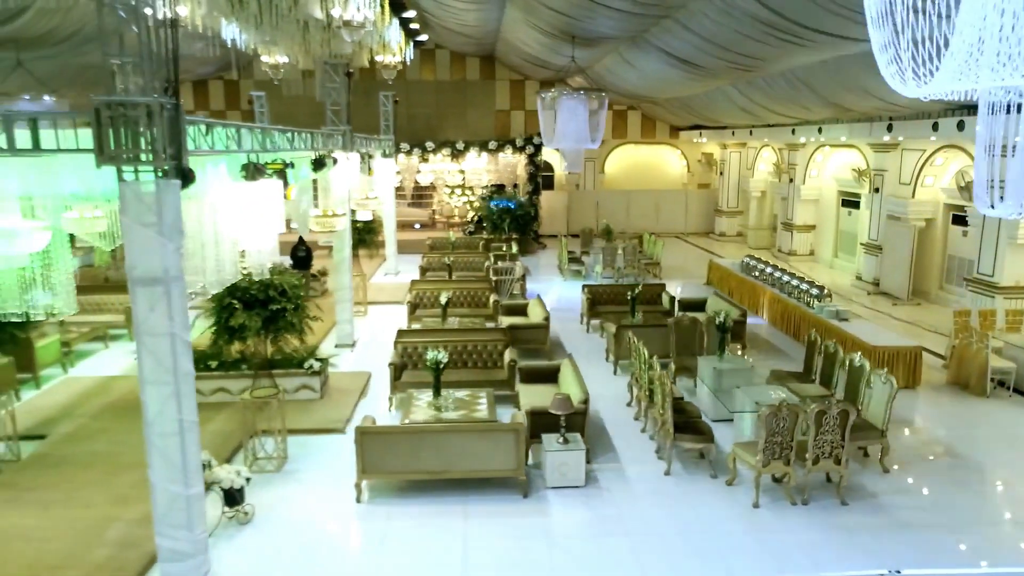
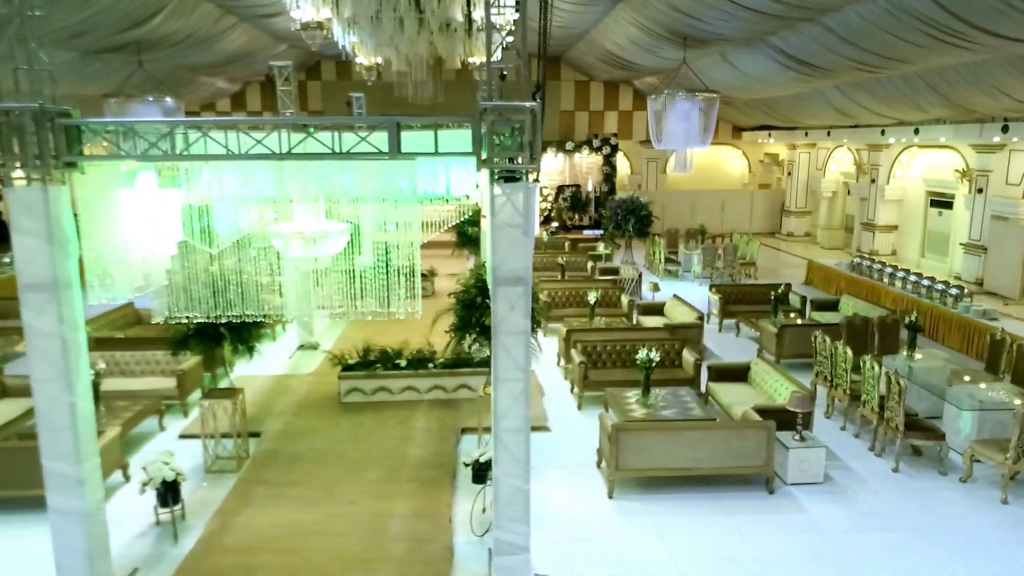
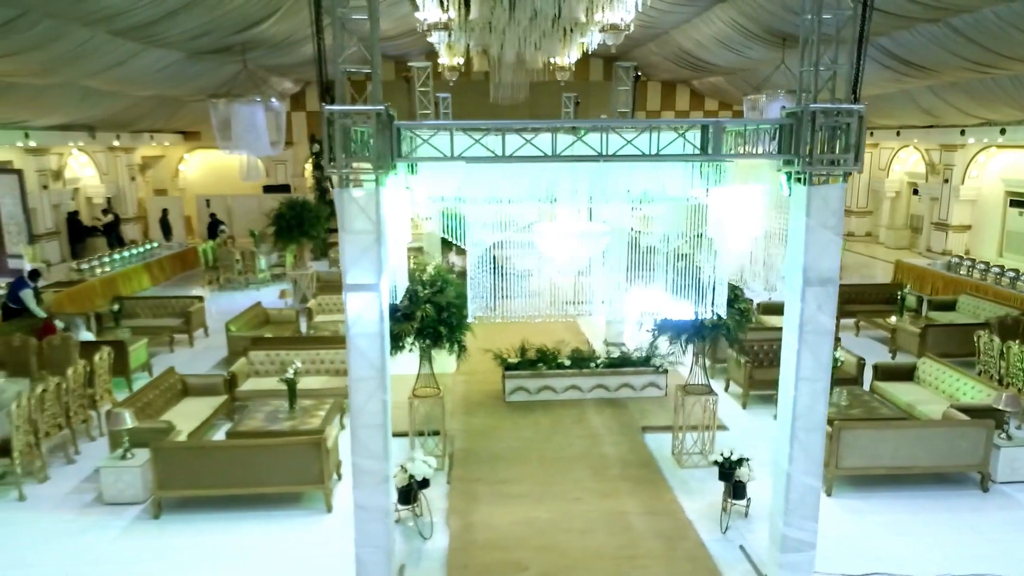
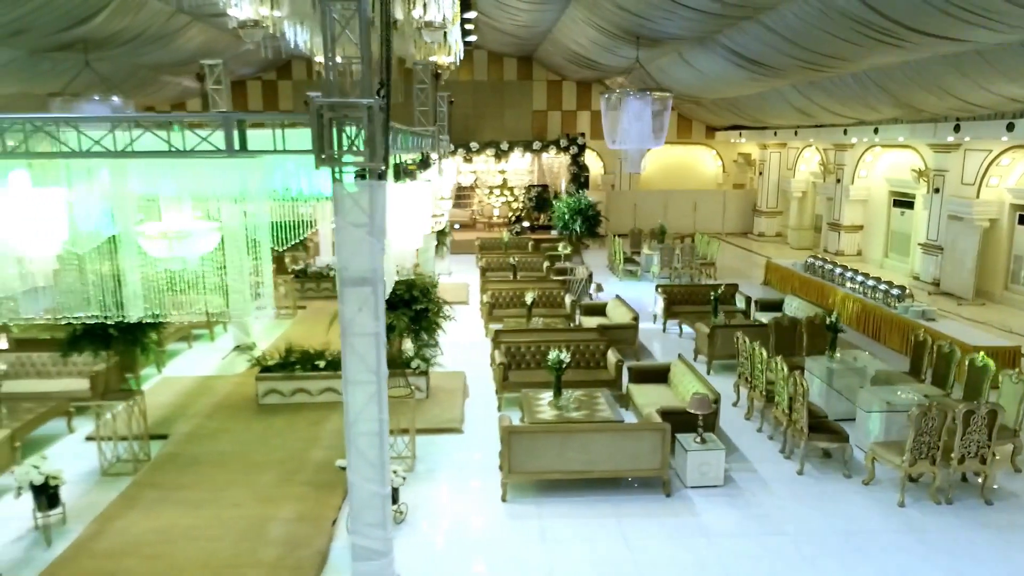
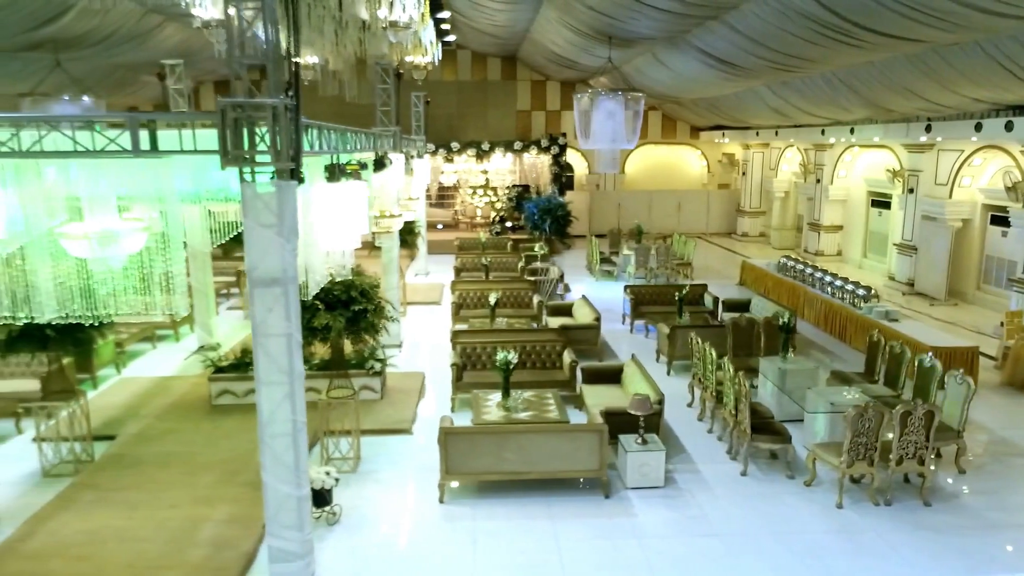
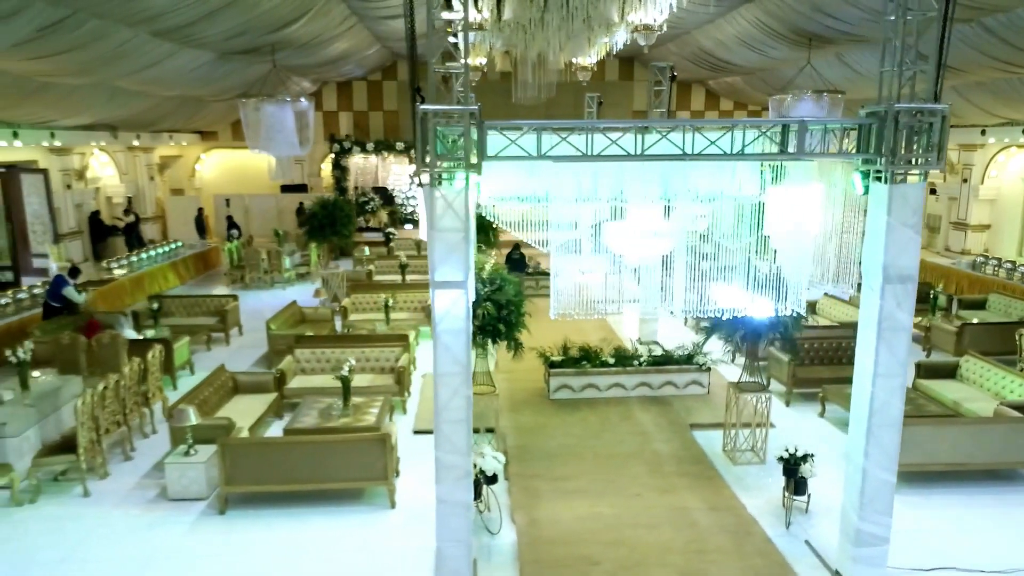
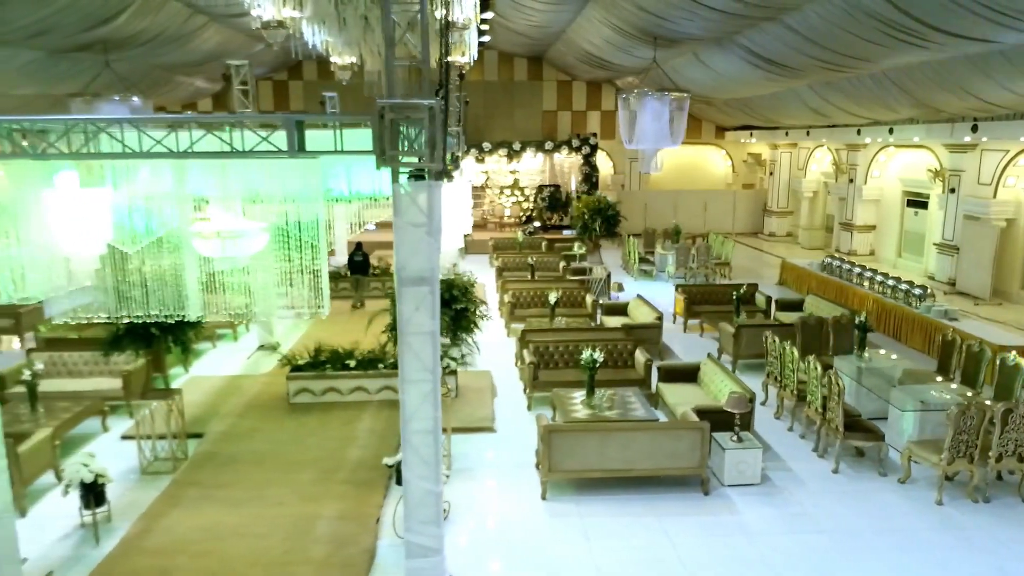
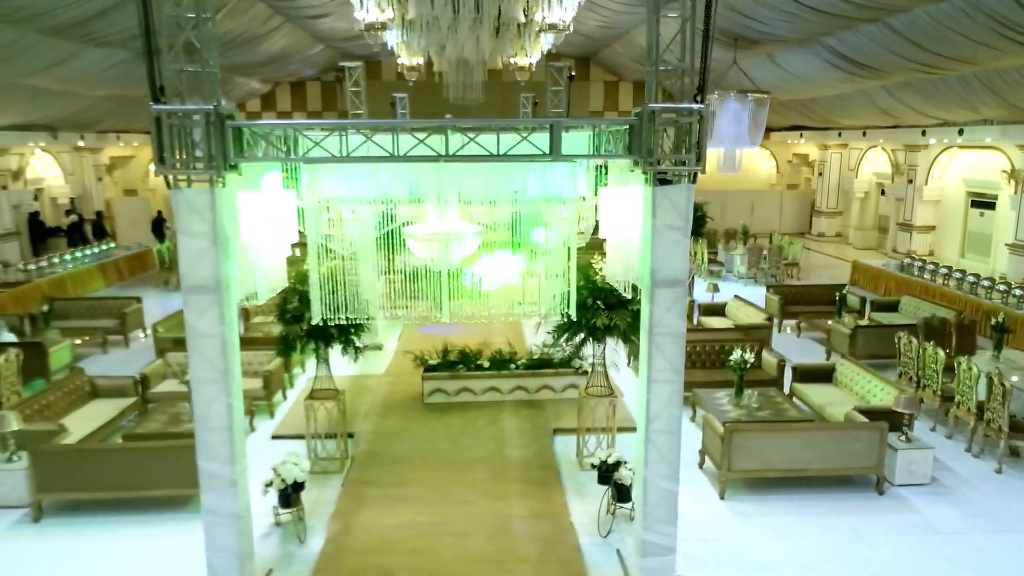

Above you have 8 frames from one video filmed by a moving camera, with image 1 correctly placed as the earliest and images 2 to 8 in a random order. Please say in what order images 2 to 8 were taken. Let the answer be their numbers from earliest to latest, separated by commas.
5, 4, 7, 2, 8, 3, 6
